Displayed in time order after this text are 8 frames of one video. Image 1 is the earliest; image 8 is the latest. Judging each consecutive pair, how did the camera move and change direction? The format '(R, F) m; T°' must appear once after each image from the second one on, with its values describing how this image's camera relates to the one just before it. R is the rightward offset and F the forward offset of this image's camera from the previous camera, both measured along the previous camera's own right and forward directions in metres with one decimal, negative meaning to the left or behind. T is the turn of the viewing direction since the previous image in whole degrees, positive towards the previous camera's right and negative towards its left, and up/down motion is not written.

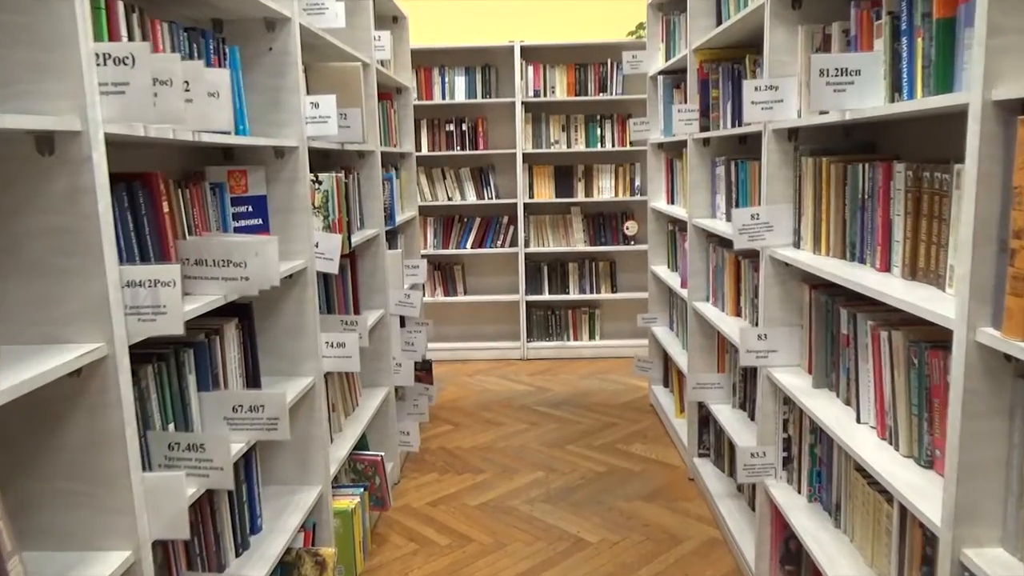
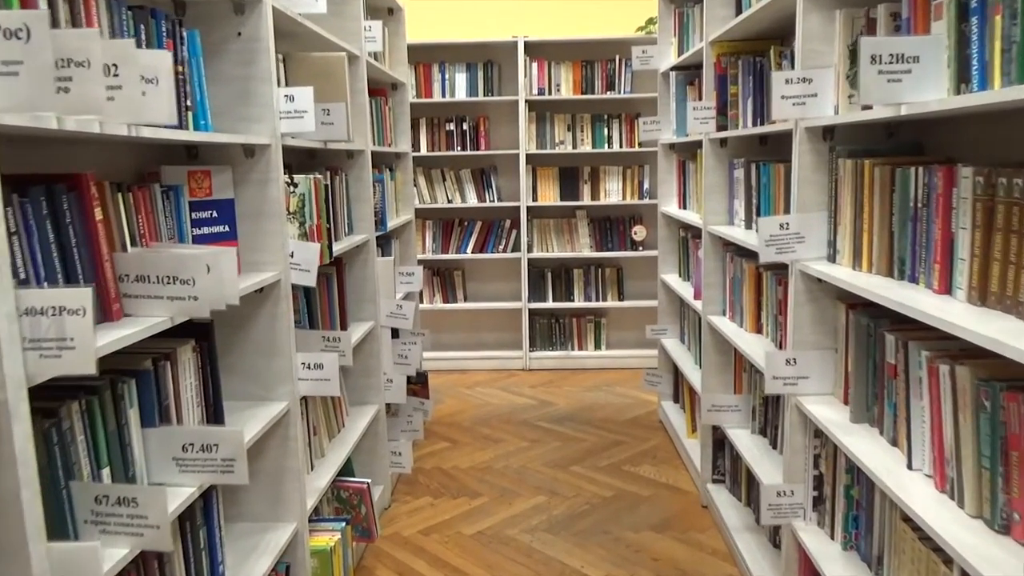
(0.0, +0.2) m; 0°
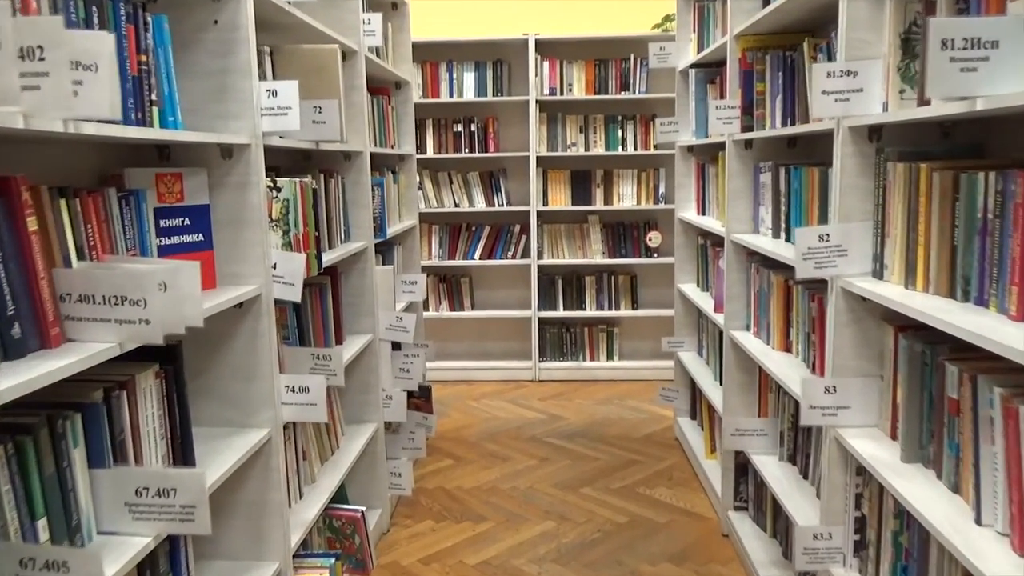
(0.0, +0.2) m; -1°
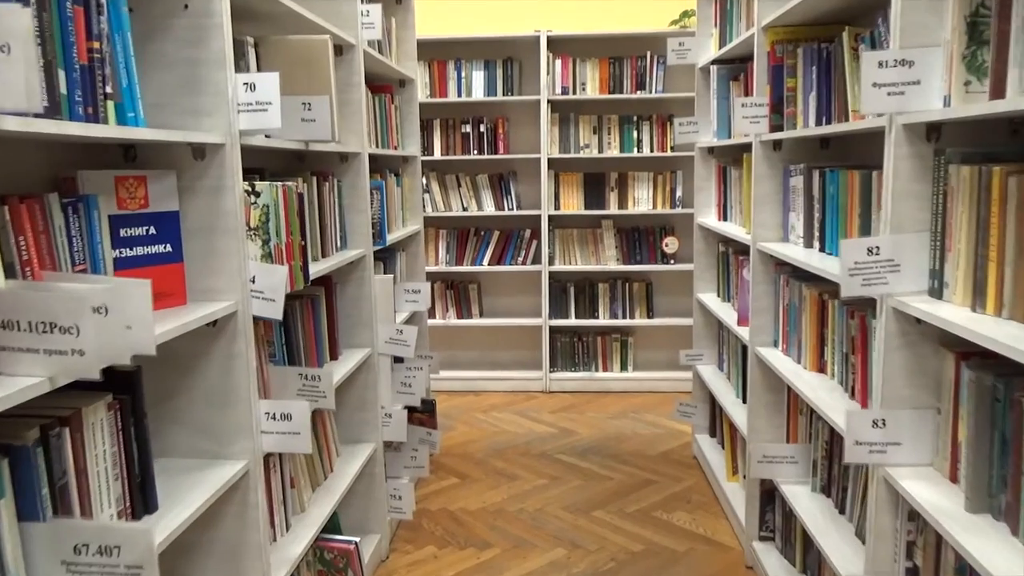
(0.0, +0.2) m; -1°
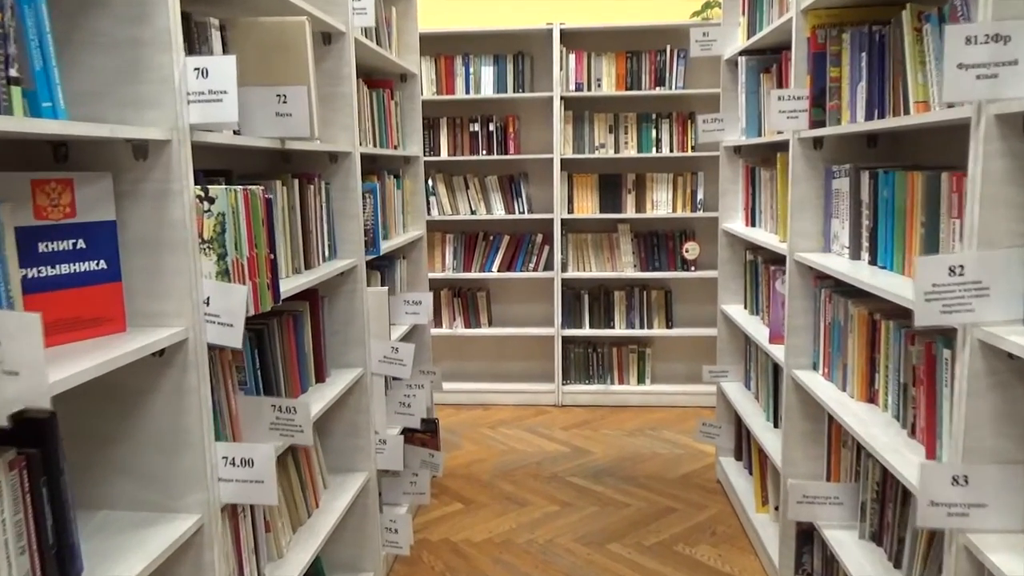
(0.0, +0.3) m; -1°
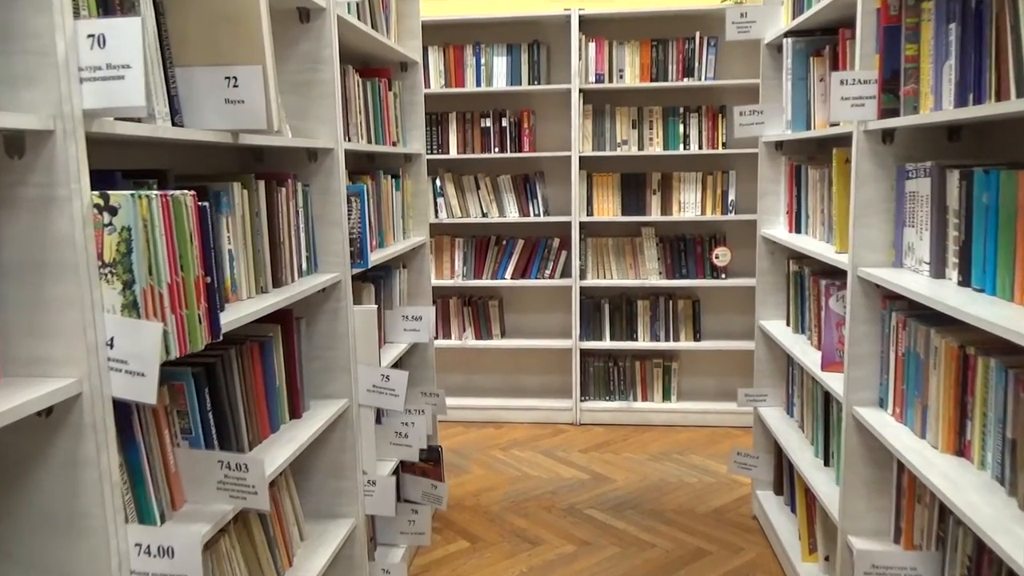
(0.0, +0.3) m; -1°
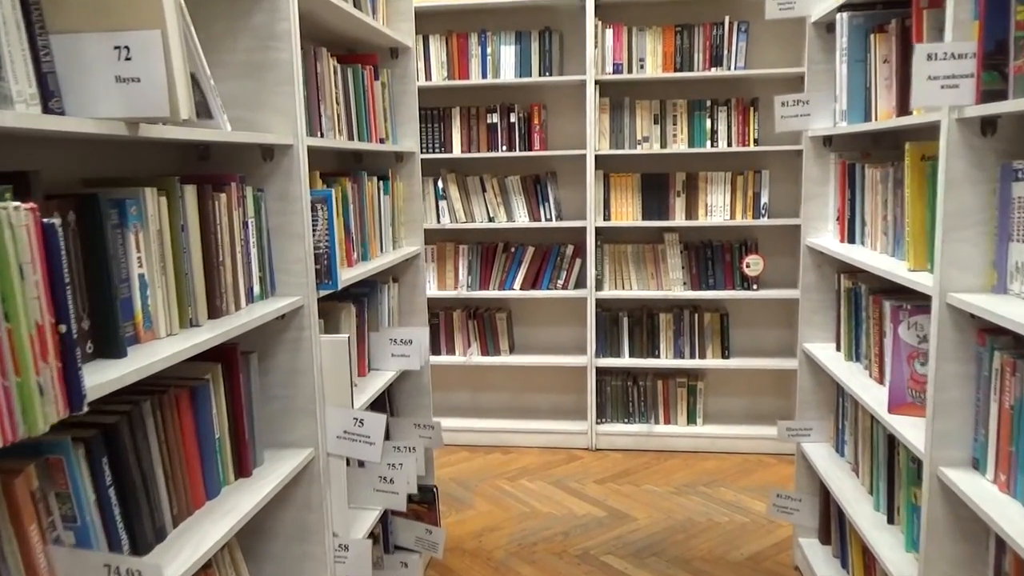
(0.0, +0.4) m; -1°
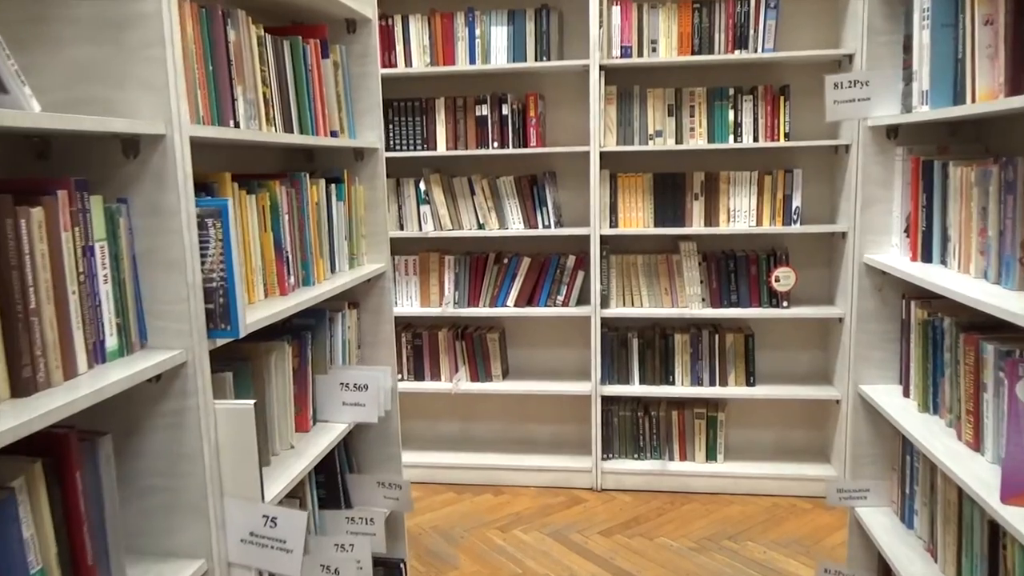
(+0.1, +0.5) m; 0°
